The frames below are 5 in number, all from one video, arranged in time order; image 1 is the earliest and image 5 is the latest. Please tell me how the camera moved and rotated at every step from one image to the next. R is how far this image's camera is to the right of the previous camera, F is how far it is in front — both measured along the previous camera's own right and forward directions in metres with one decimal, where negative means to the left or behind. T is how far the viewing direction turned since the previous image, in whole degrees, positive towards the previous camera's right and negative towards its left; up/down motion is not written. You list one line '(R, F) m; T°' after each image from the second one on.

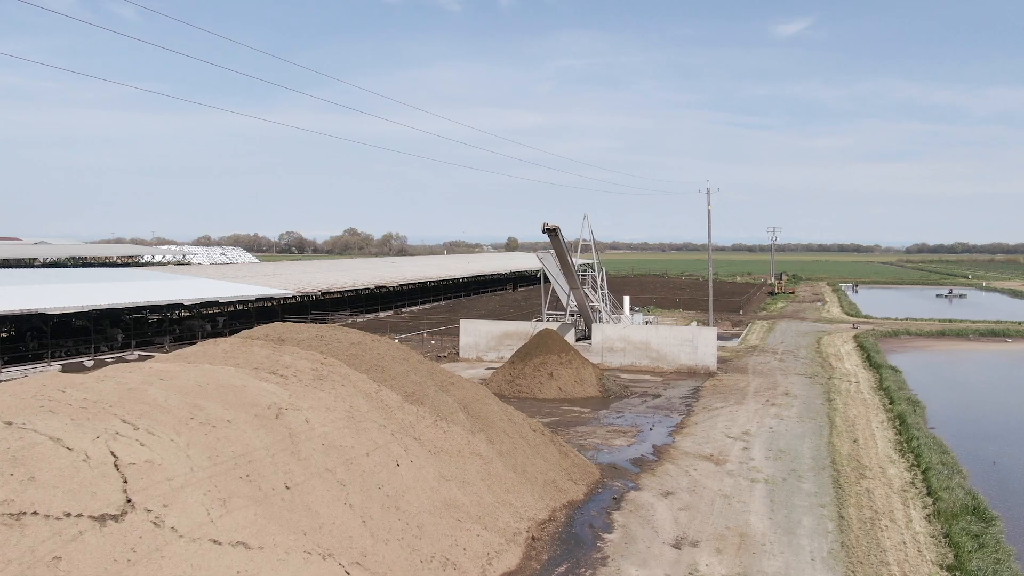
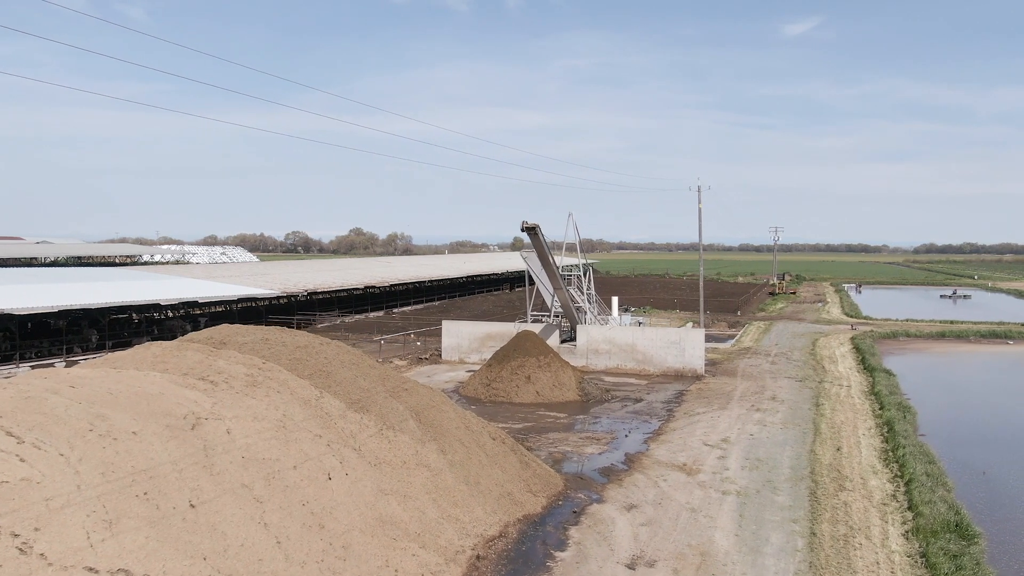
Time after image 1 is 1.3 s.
(+0.6, +0.5) m; 0°
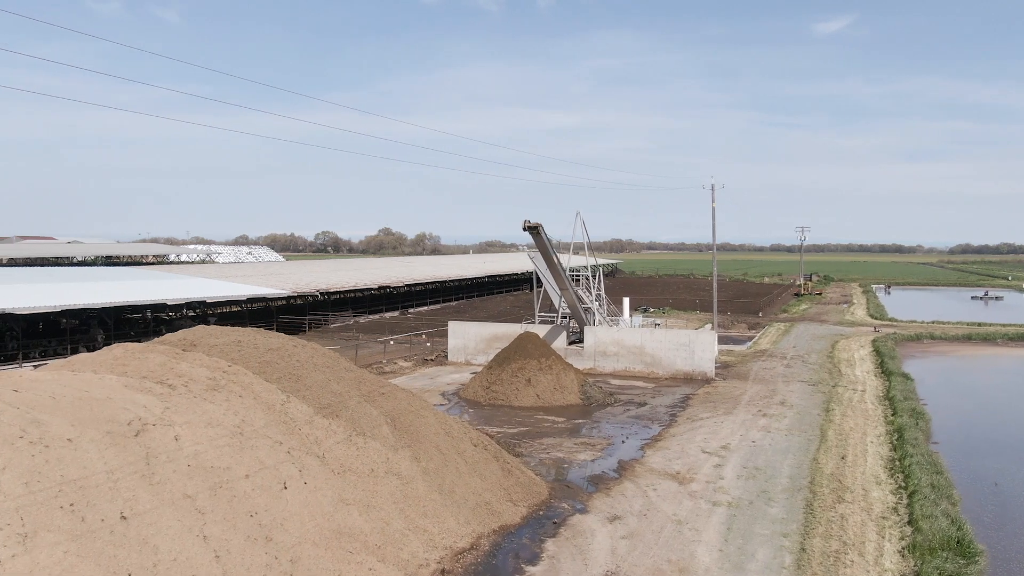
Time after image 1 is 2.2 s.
(+0.6, +0.4) m; -2°
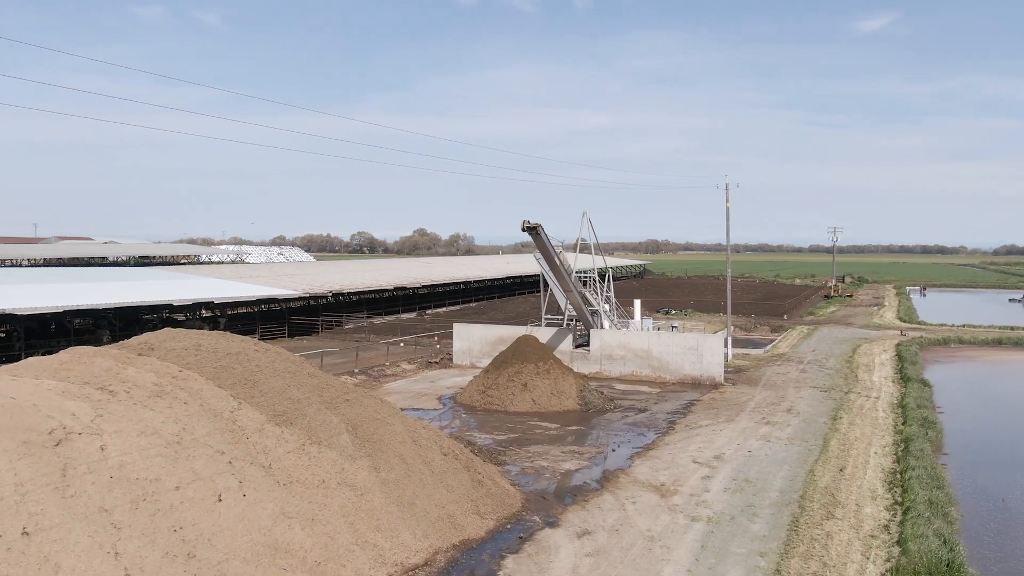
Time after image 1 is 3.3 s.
(+0.8, +0.4) m; -2°
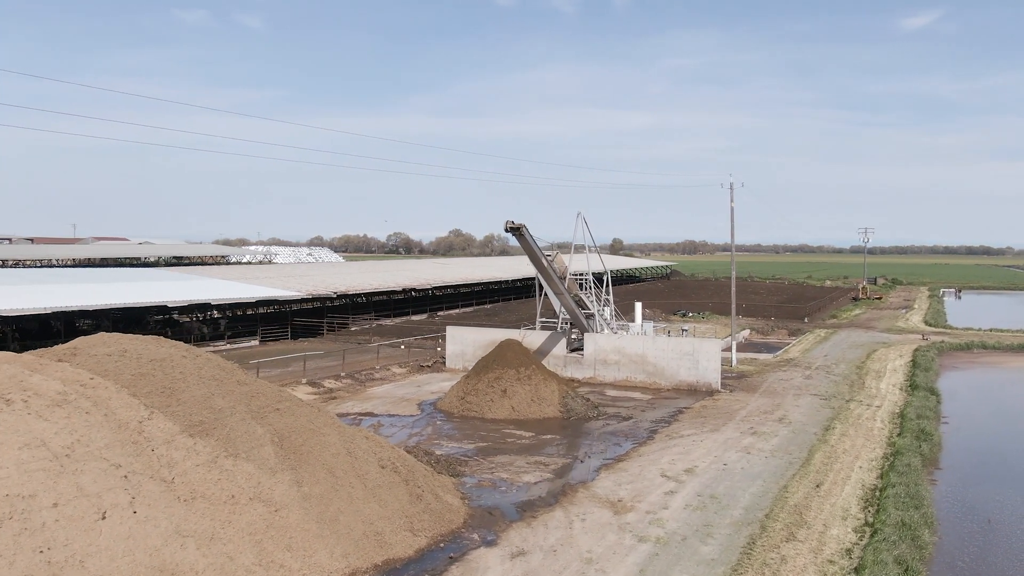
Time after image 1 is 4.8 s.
(+1.1, +0.5) m; -2°
